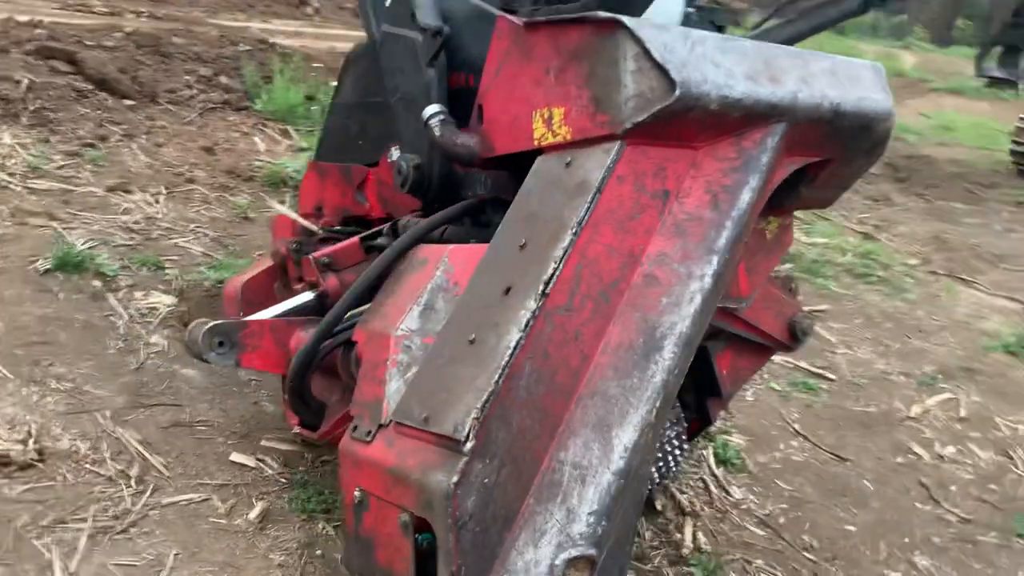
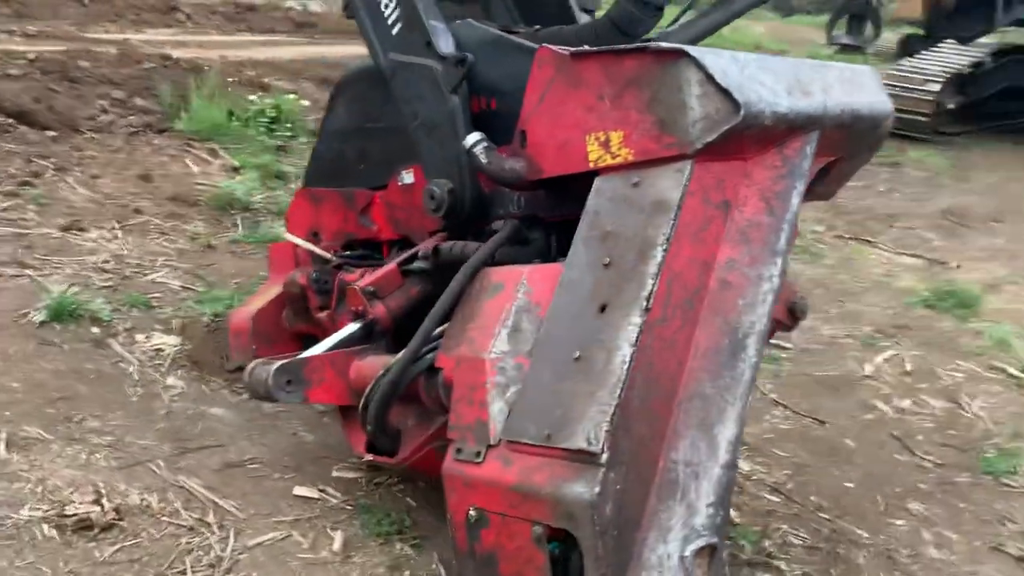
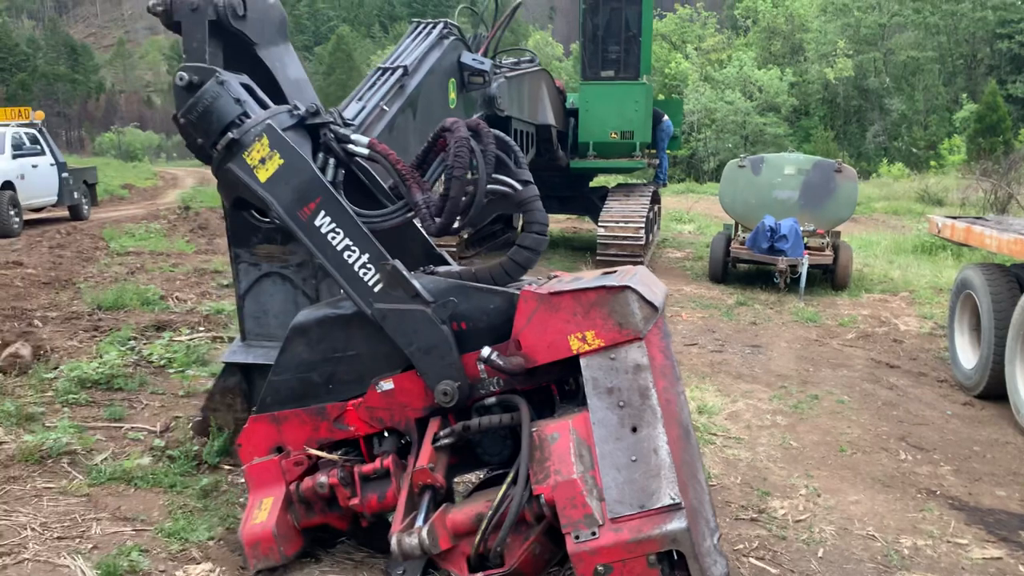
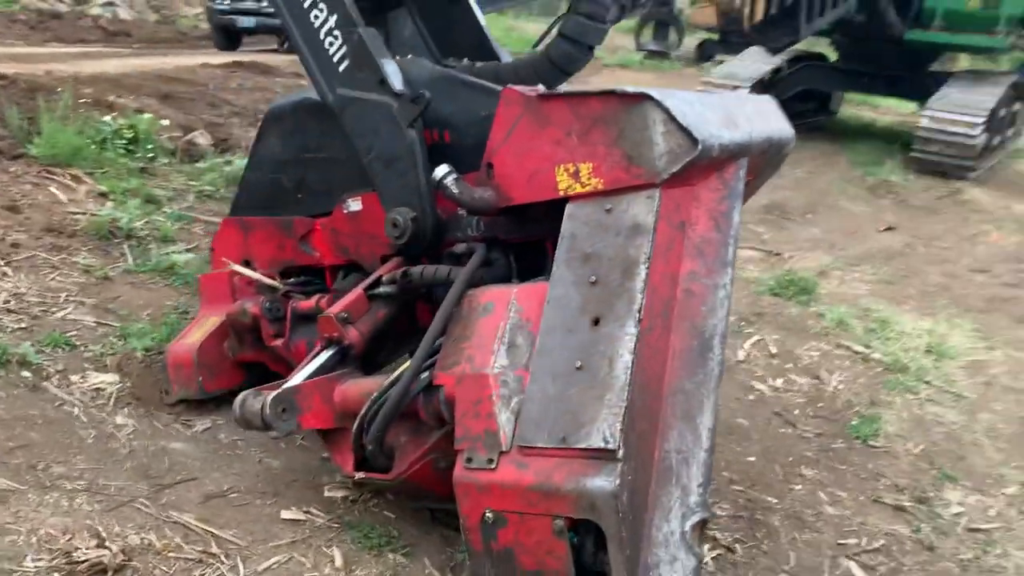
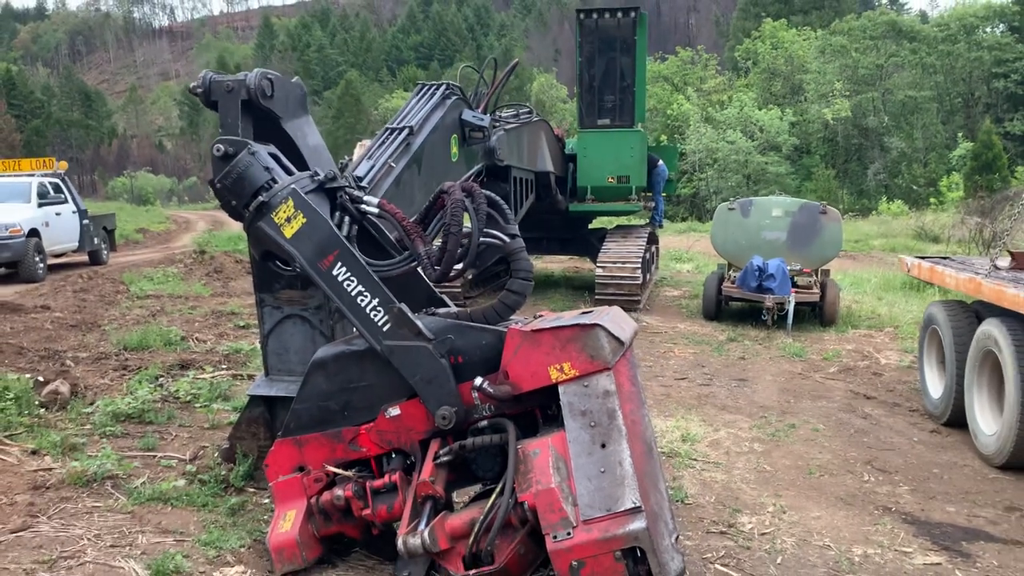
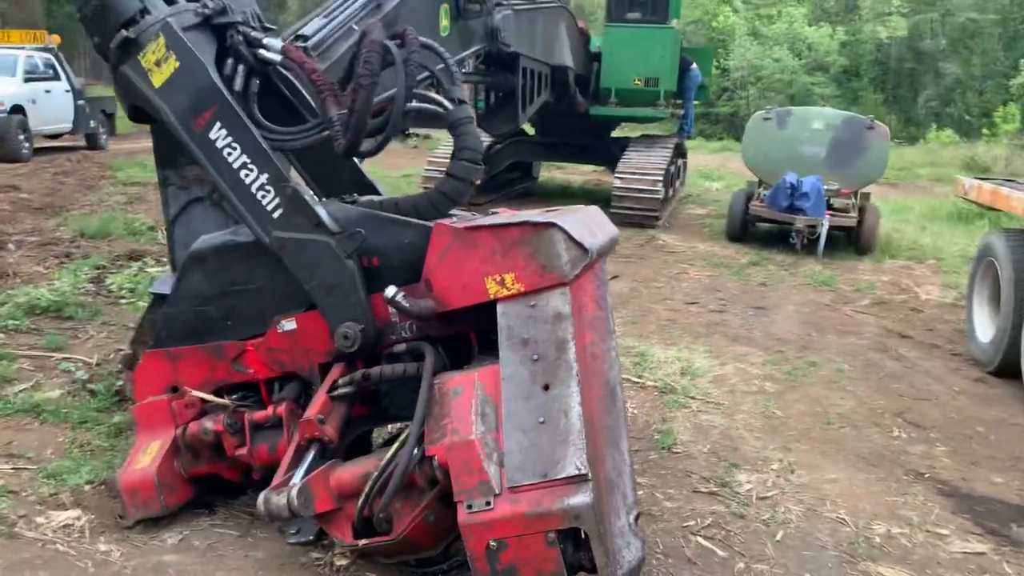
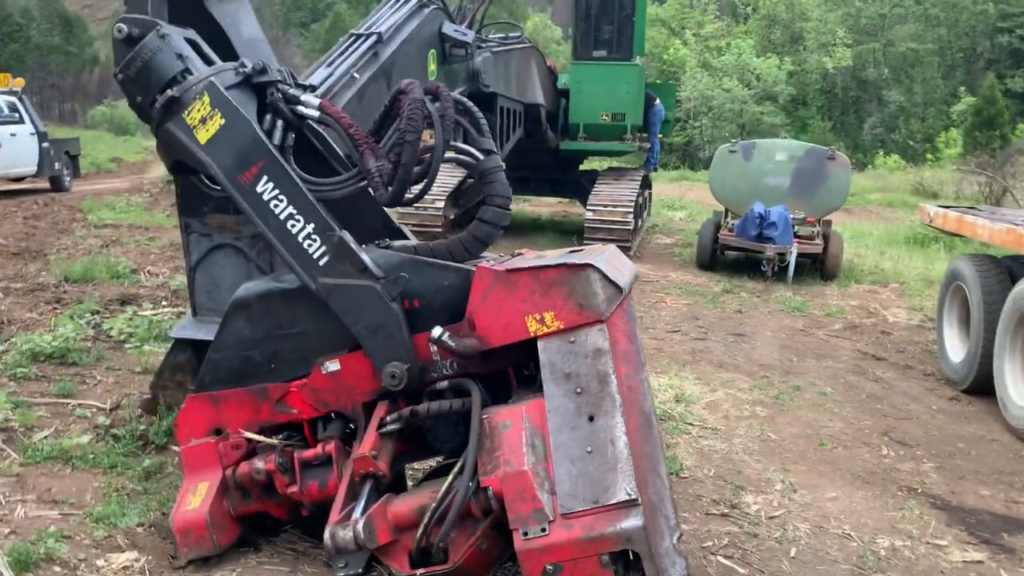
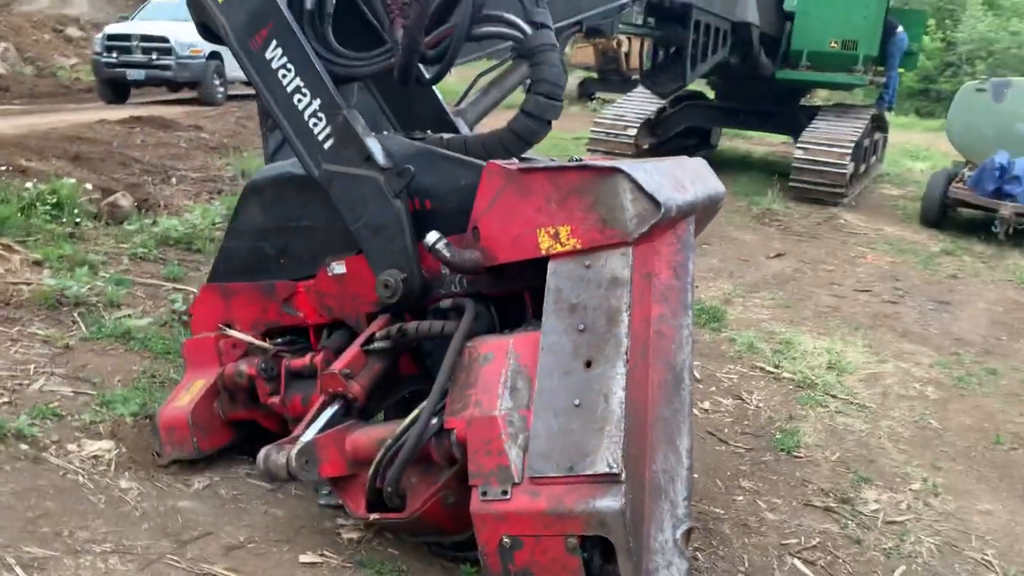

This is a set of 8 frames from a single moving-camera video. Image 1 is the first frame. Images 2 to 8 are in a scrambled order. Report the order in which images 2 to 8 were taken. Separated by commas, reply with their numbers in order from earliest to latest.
2, 4, 8, 6, 7, 3, 5
